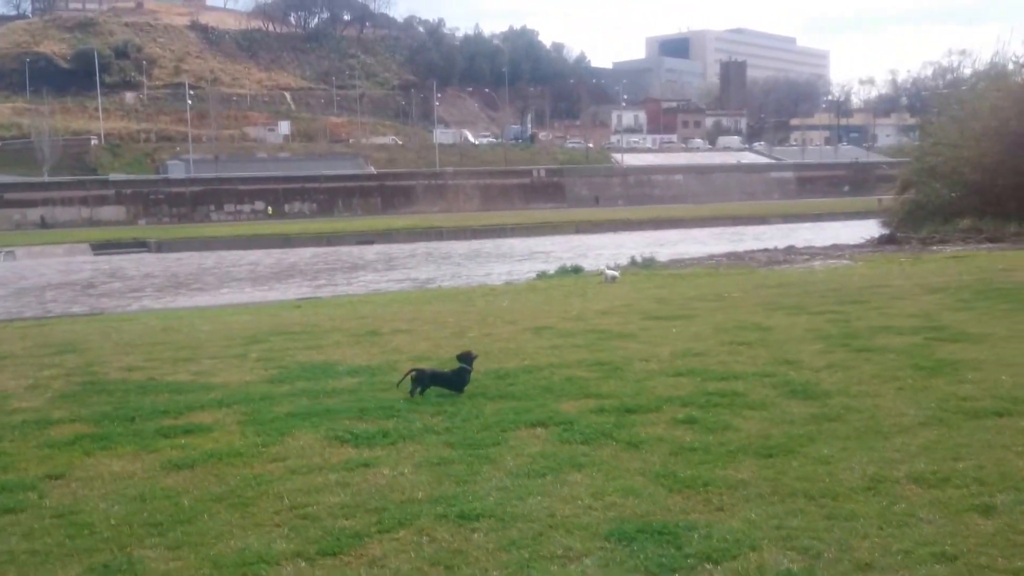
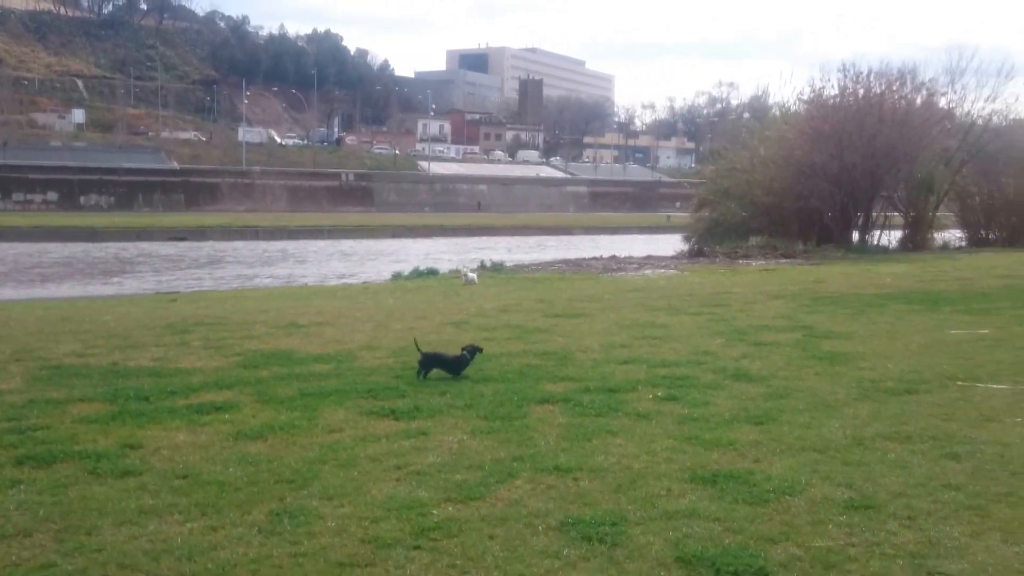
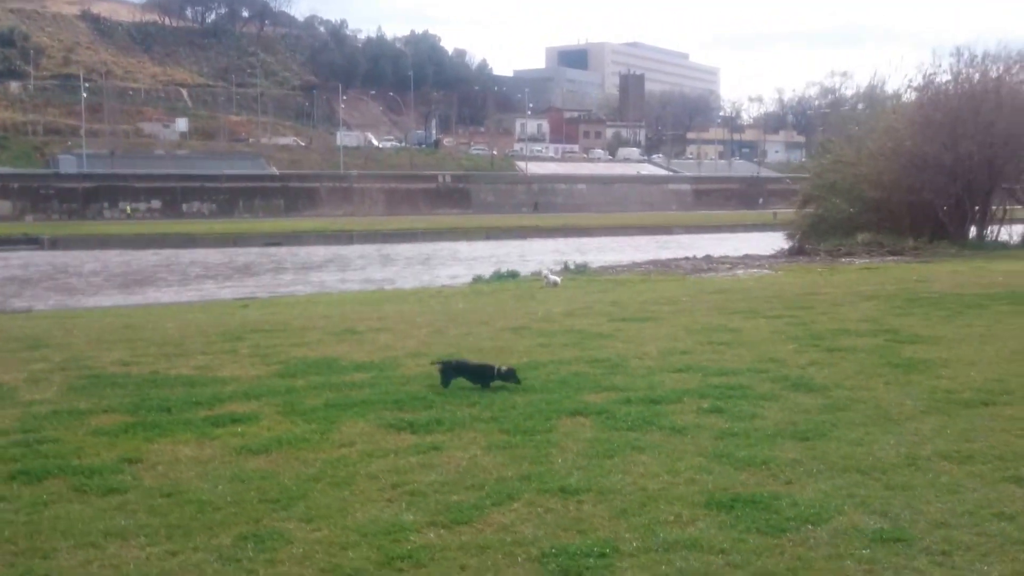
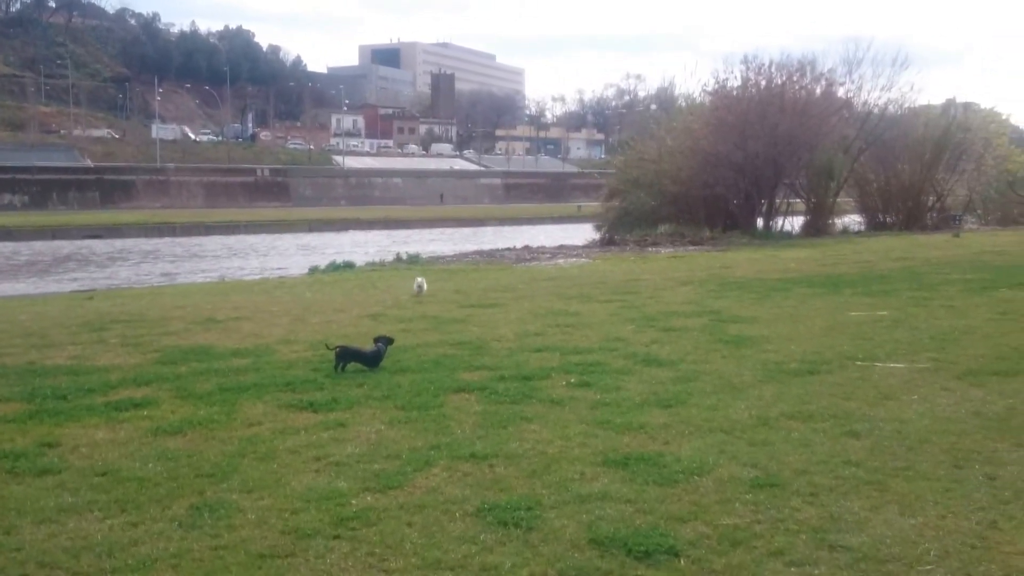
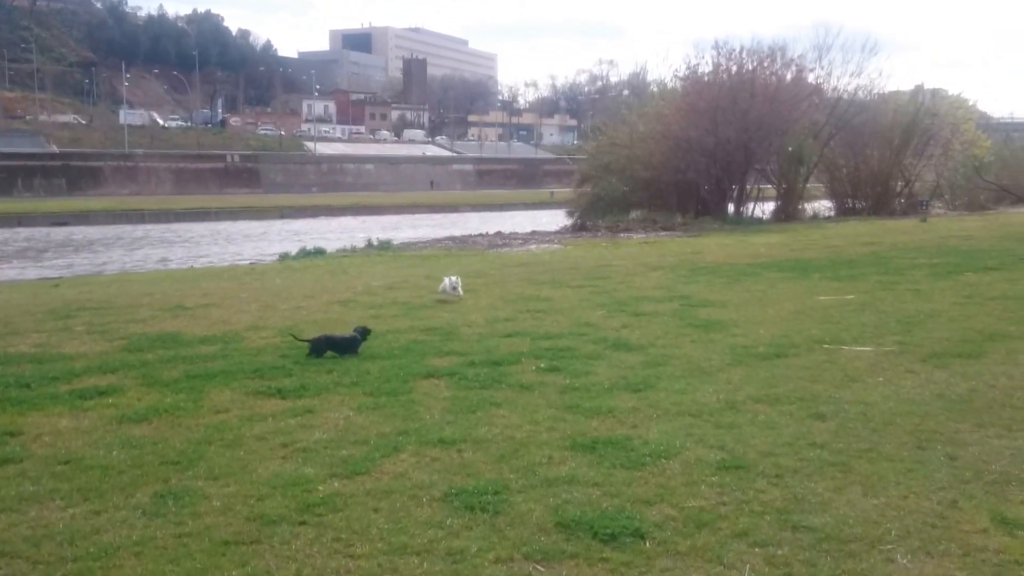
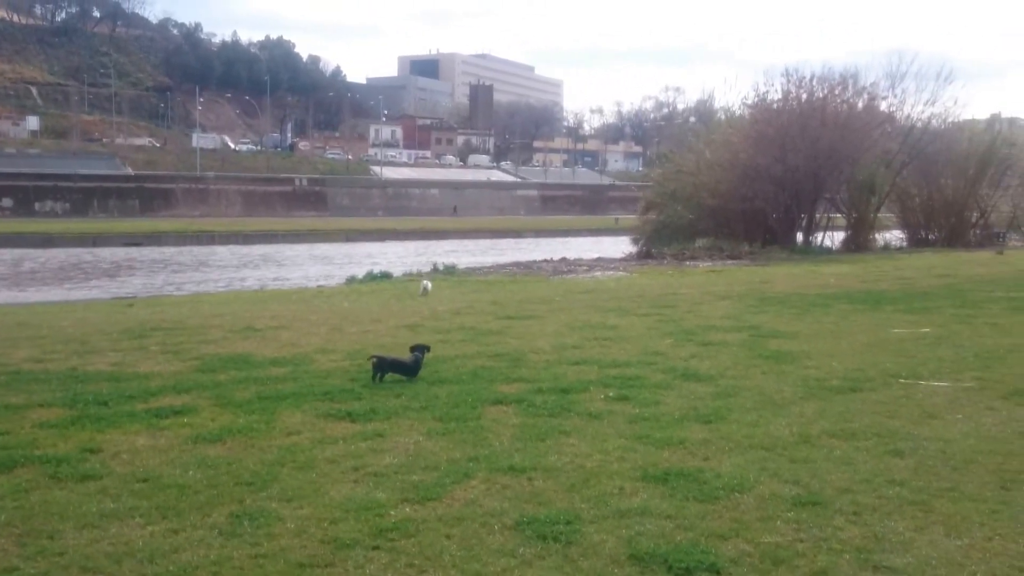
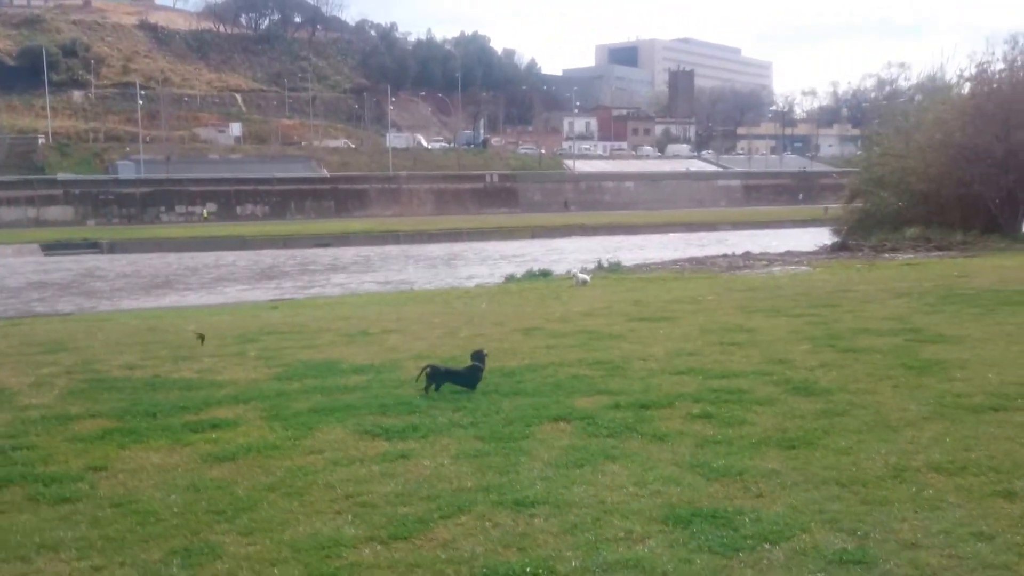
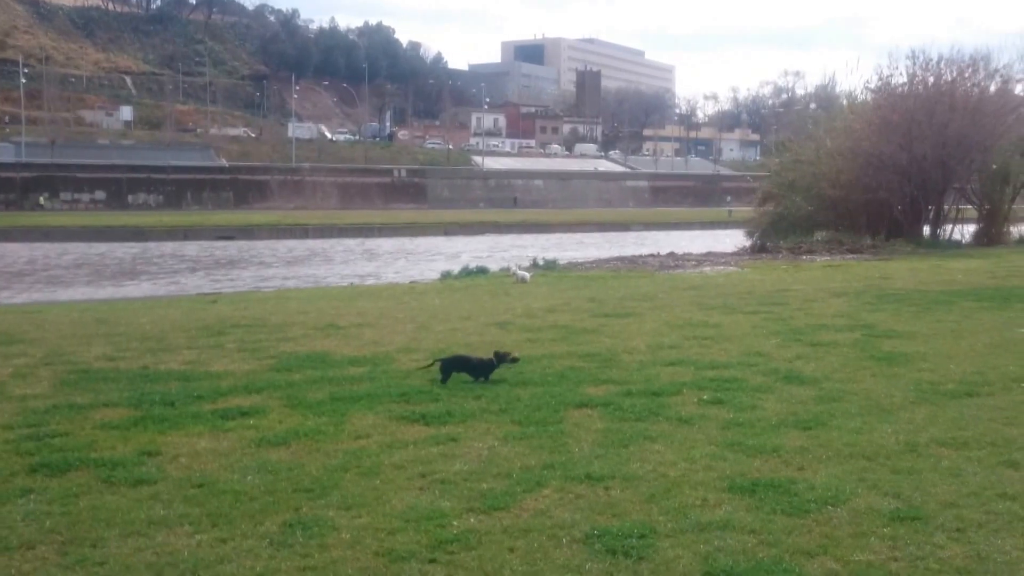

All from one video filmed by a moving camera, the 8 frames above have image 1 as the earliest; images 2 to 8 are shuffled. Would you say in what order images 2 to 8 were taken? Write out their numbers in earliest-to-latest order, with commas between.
7, 3, 8, 2, 6, 4, 5
